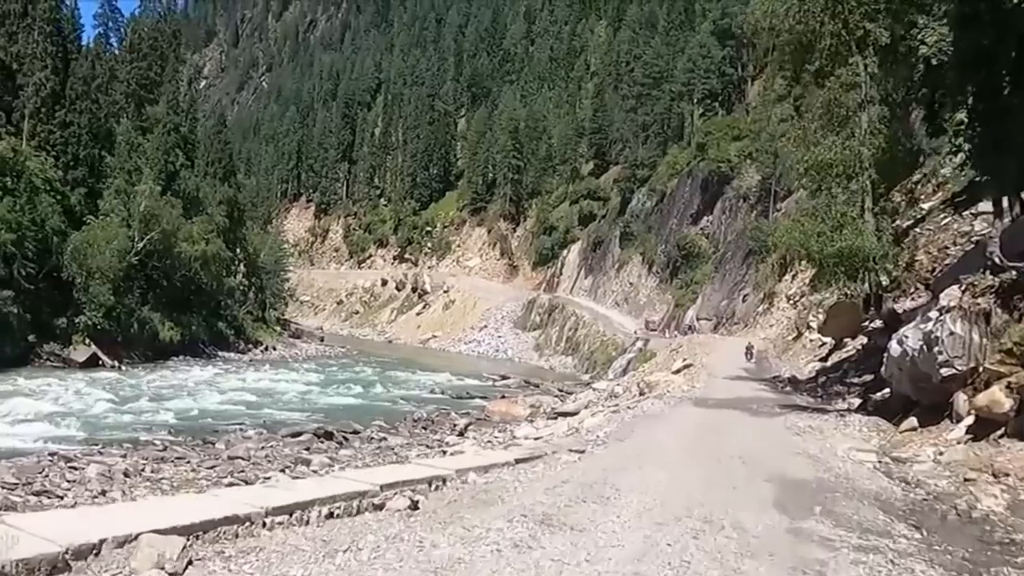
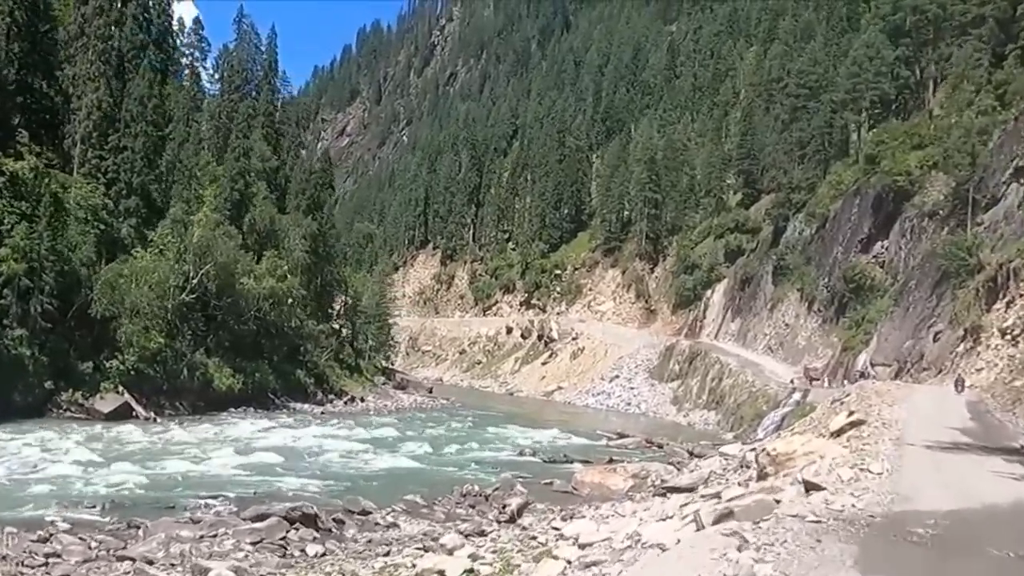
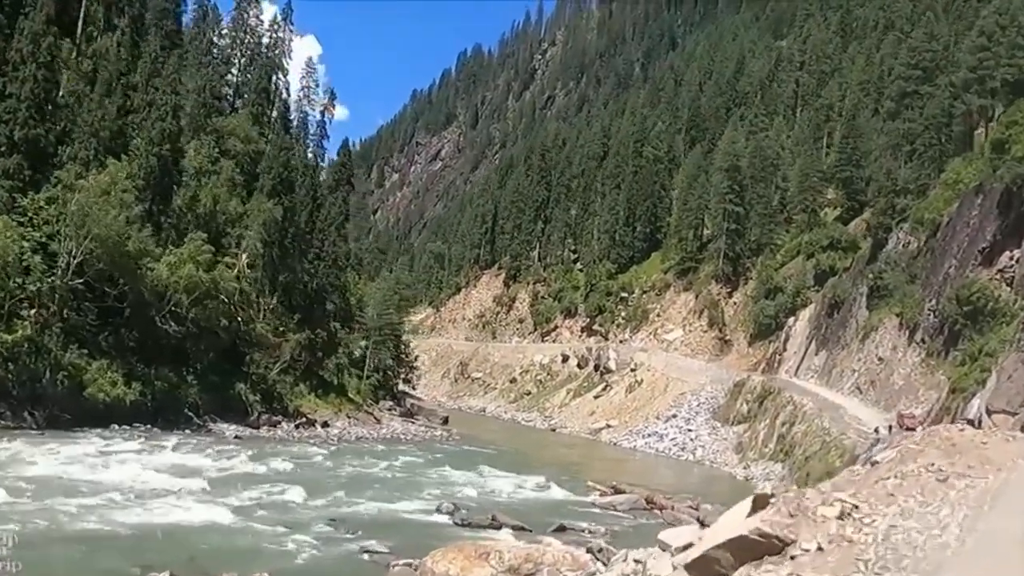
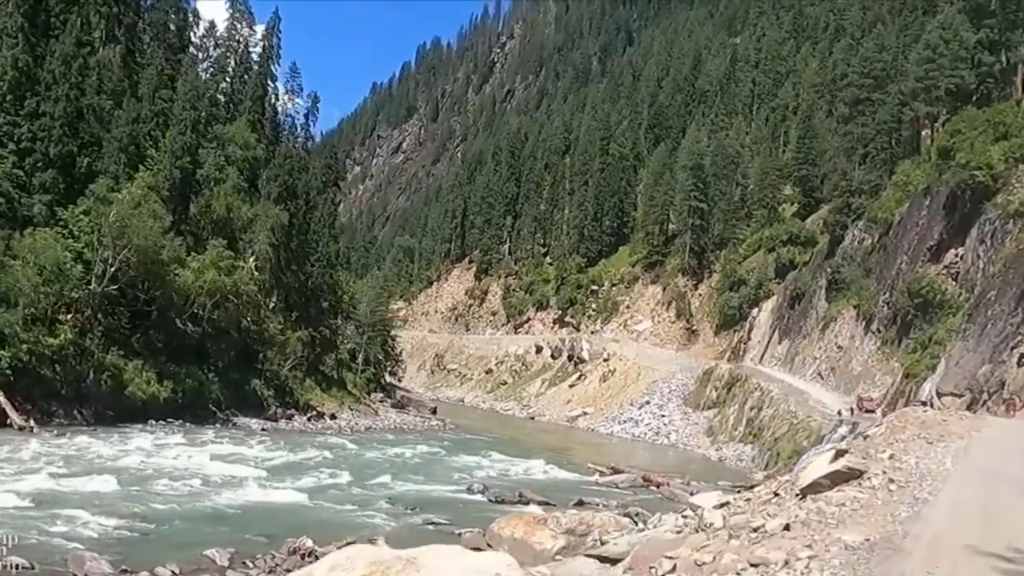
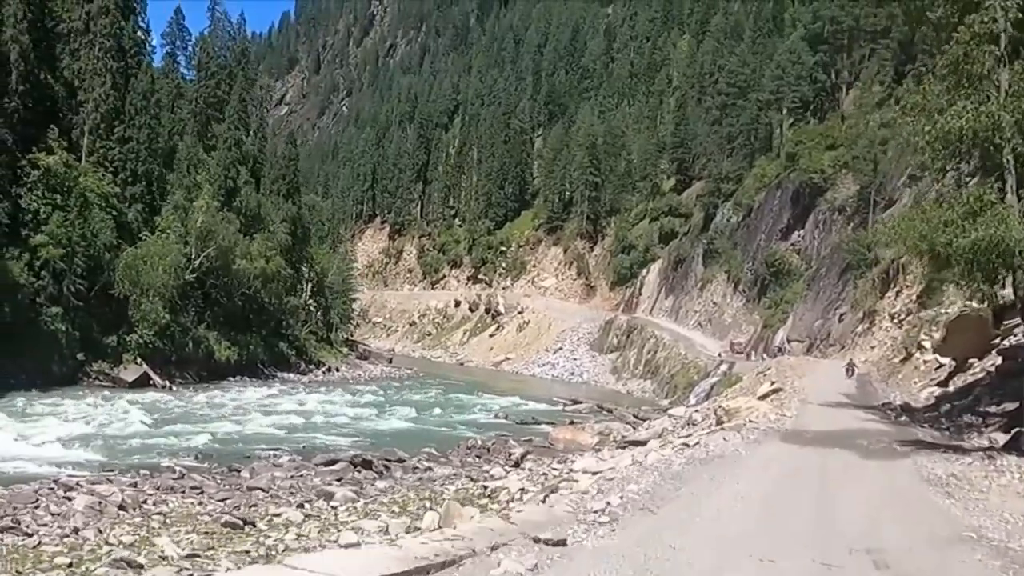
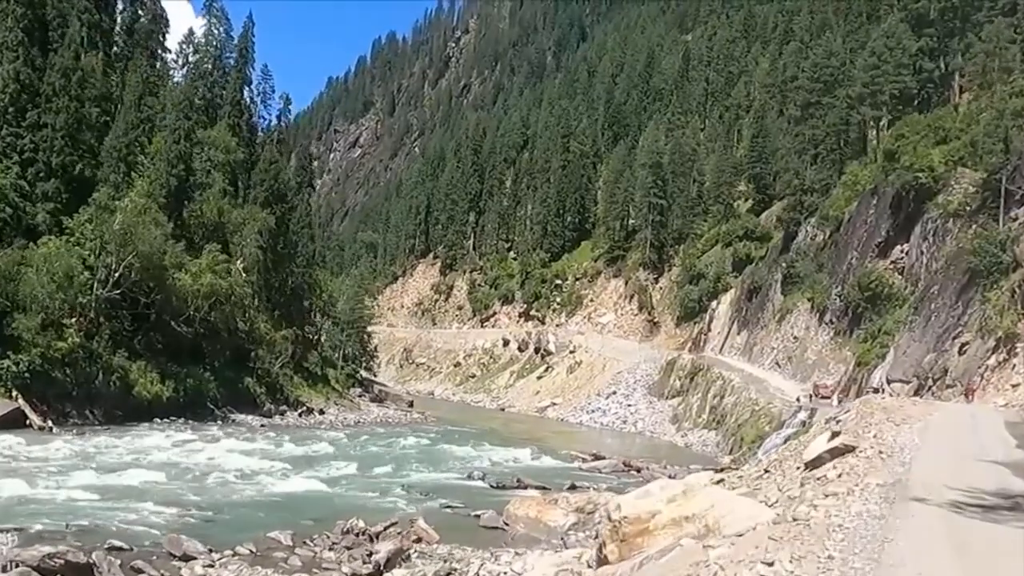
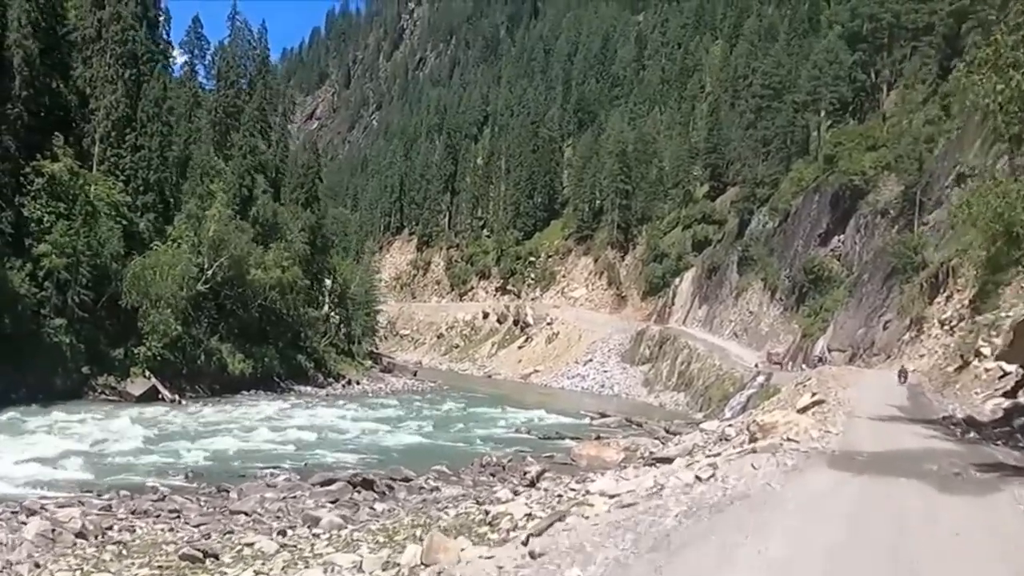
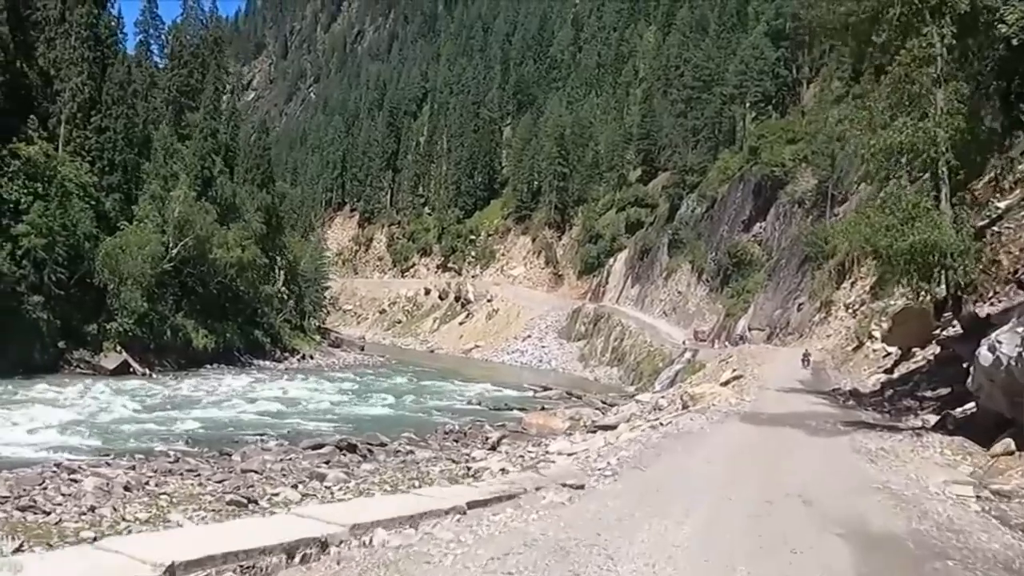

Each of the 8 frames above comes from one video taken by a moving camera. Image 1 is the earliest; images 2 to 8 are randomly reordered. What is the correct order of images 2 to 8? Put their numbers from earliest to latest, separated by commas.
8, 5, 7, 2, 6, 4, 3
